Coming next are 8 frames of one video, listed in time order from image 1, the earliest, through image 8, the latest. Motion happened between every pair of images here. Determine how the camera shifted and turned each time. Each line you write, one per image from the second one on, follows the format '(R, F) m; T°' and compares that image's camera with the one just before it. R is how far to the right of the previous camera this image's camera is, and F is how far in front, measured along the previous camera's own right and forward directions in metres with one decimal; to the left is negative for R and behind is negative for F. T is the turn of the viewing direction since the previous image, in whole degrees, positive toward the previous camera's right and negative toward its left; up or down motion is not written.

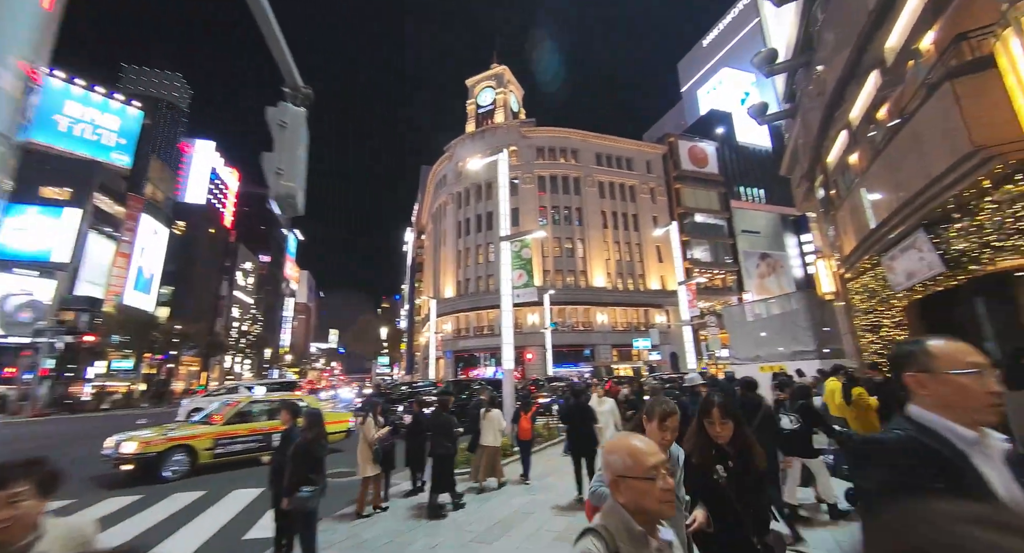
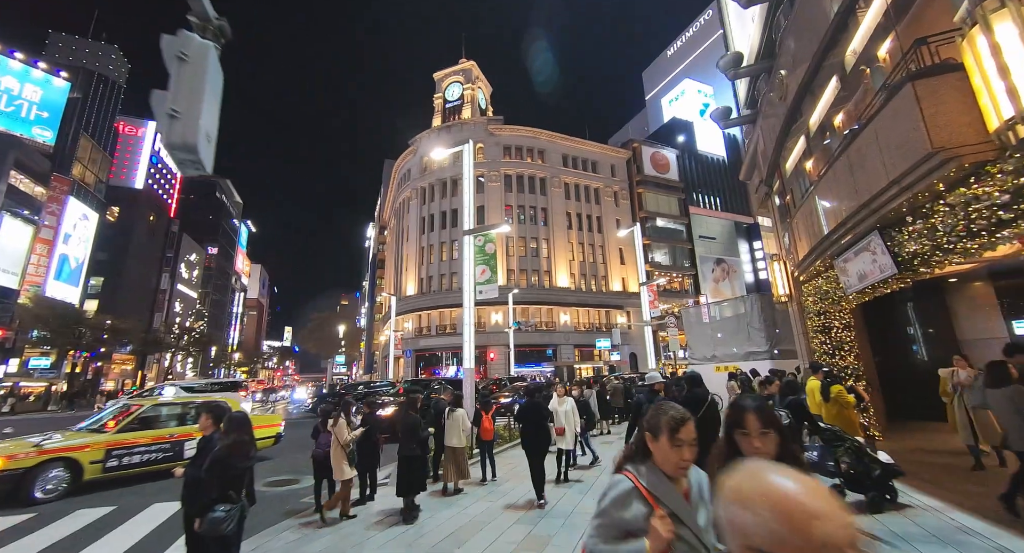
(+0.1, +0.4) m; +5°
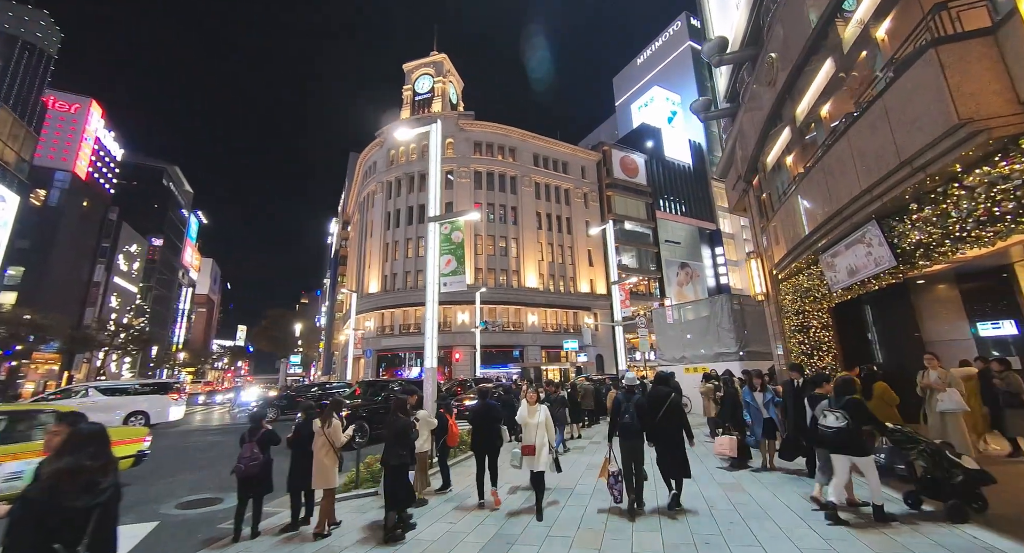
(0.0, +1.0) m; +5°
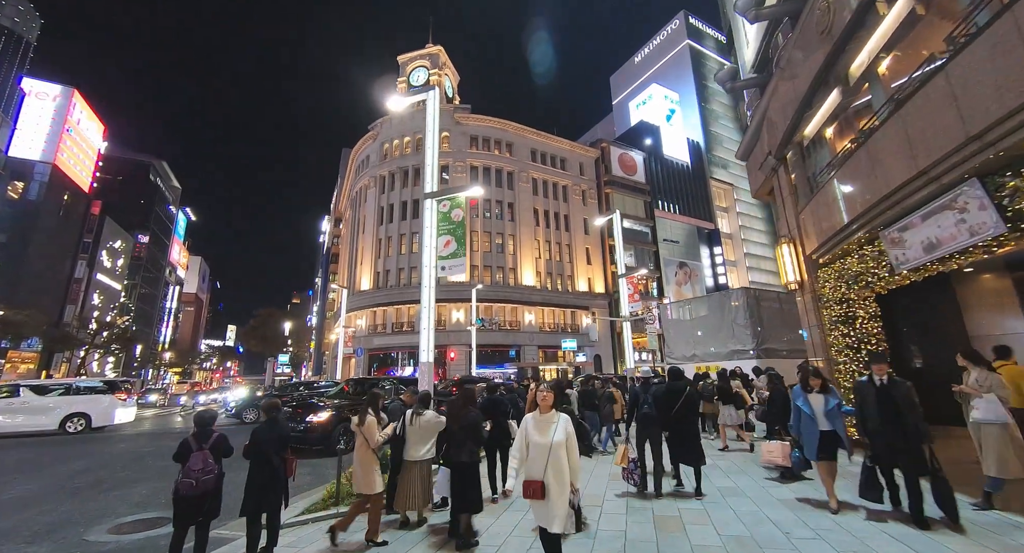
(-0.3, +1.4) m; +1°
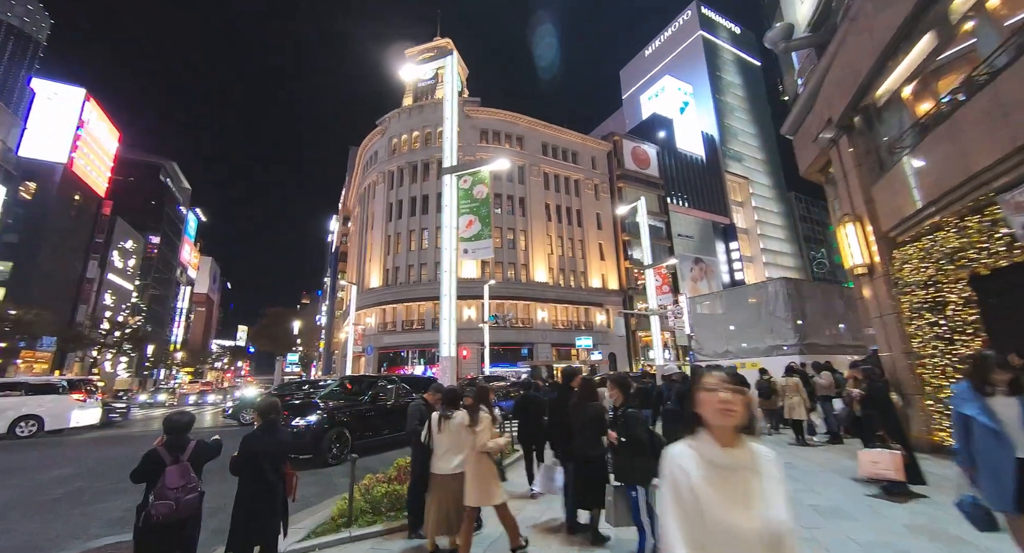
(-0.5, +1.2) m; -1°
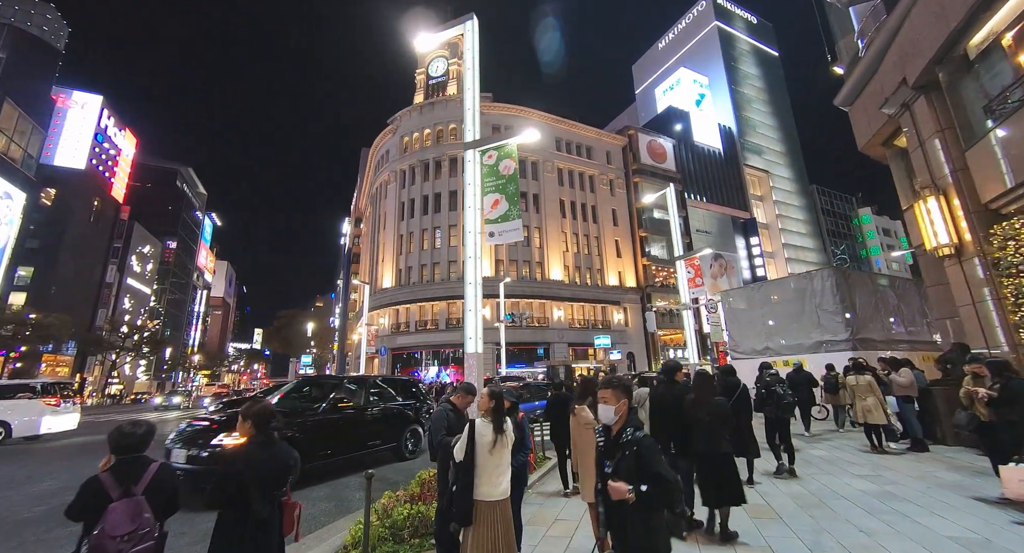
(-0.4, +1.1) m; -2°
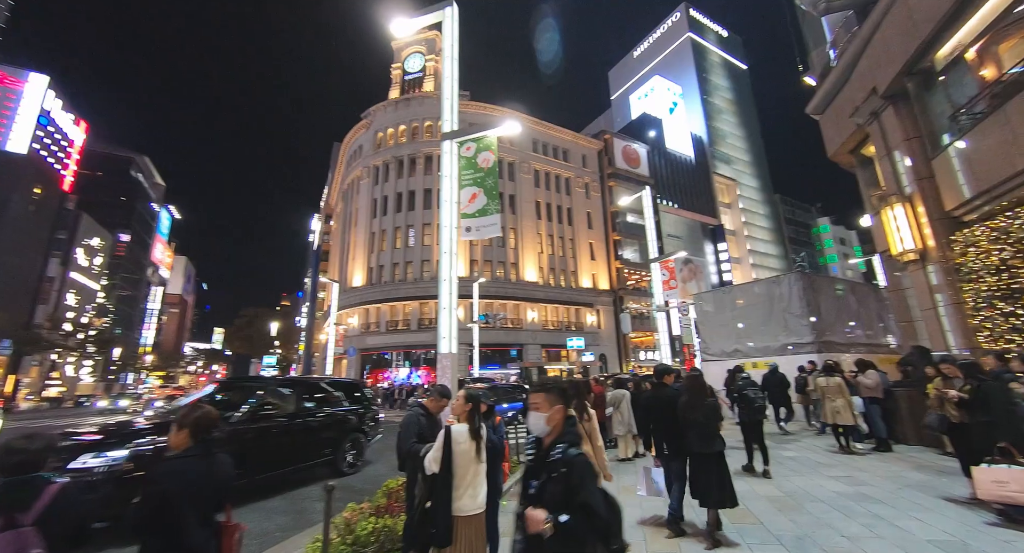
(-0.1, +0.3) m; +4°
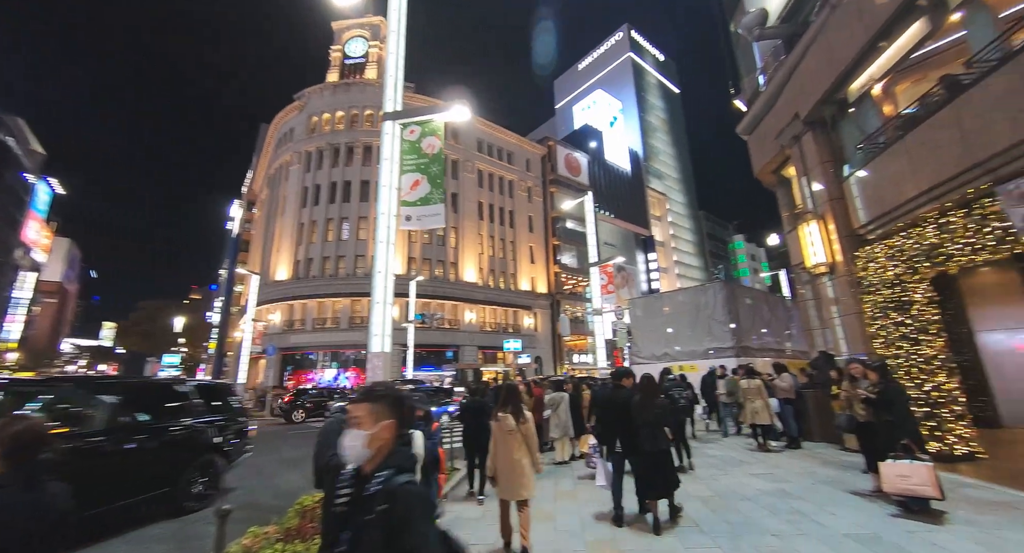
(-0.1, +0.4) m; +8°
